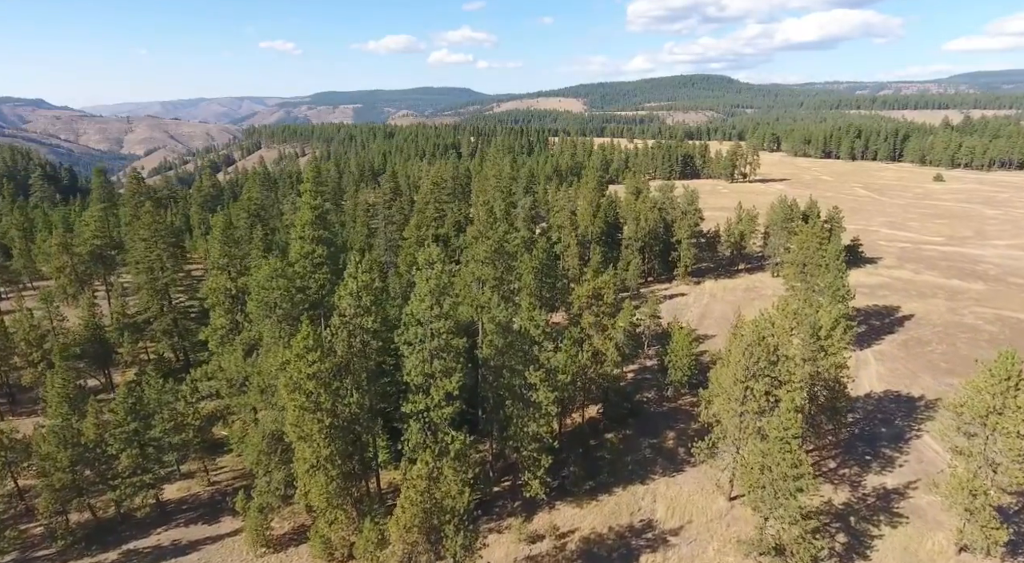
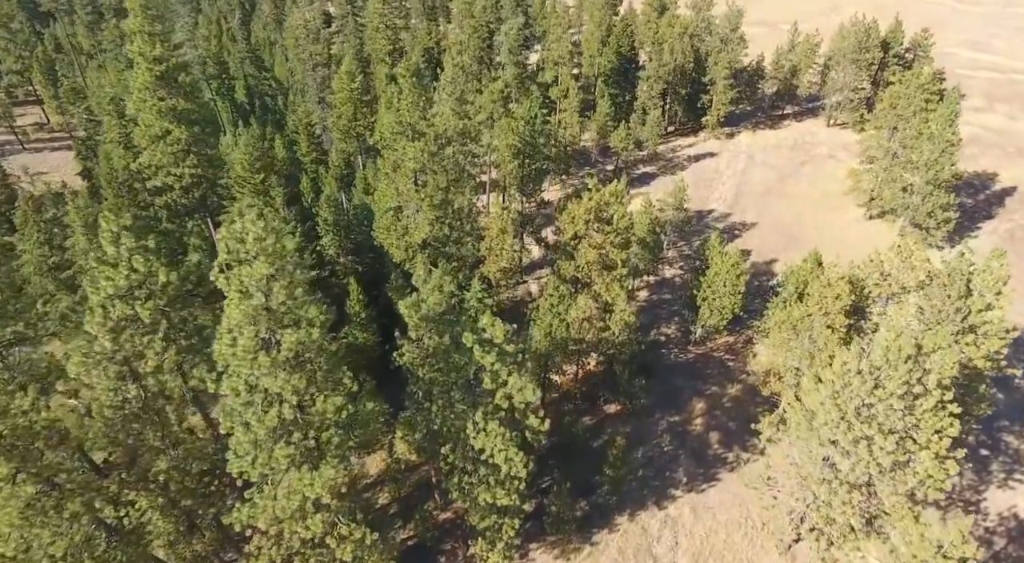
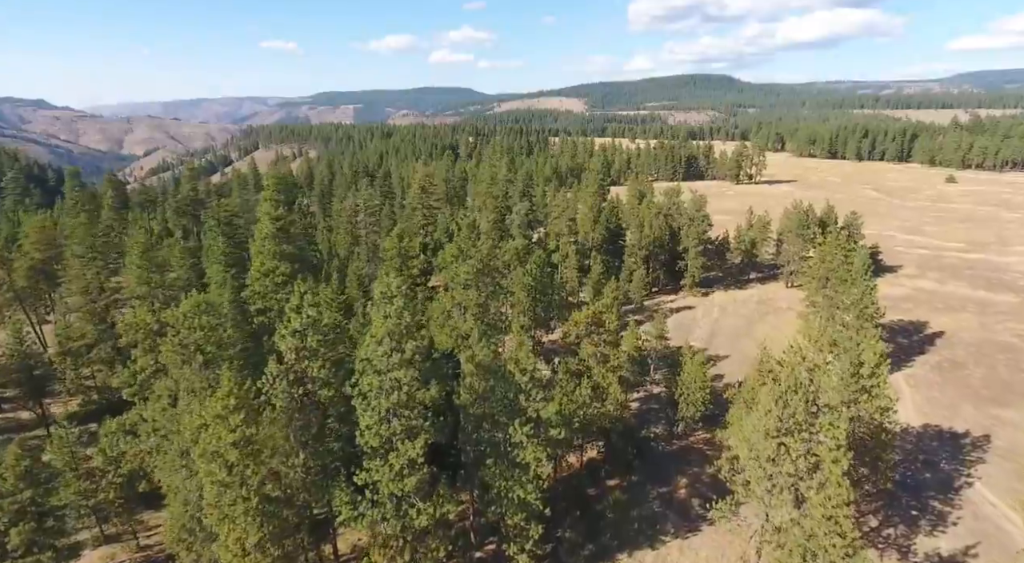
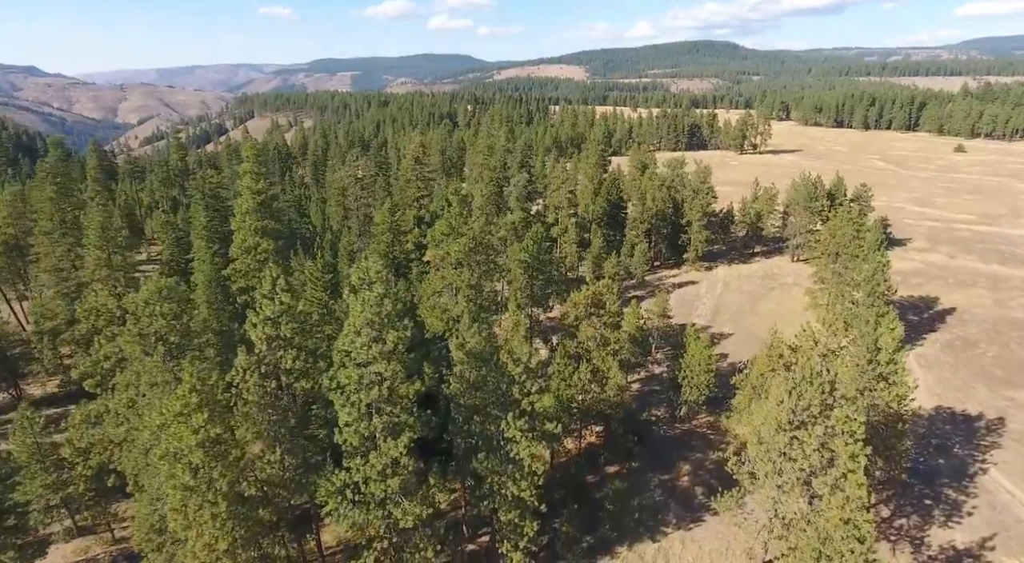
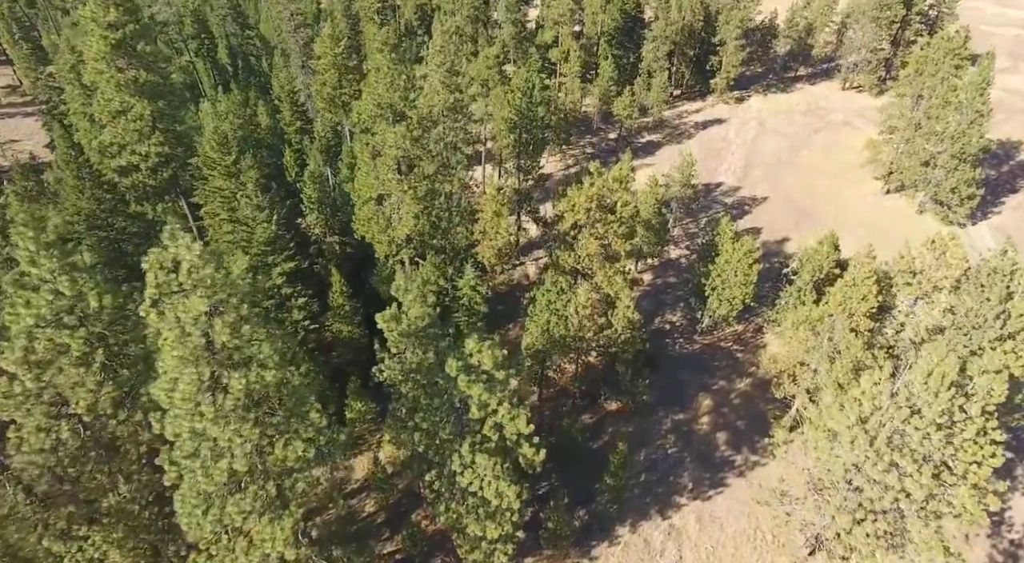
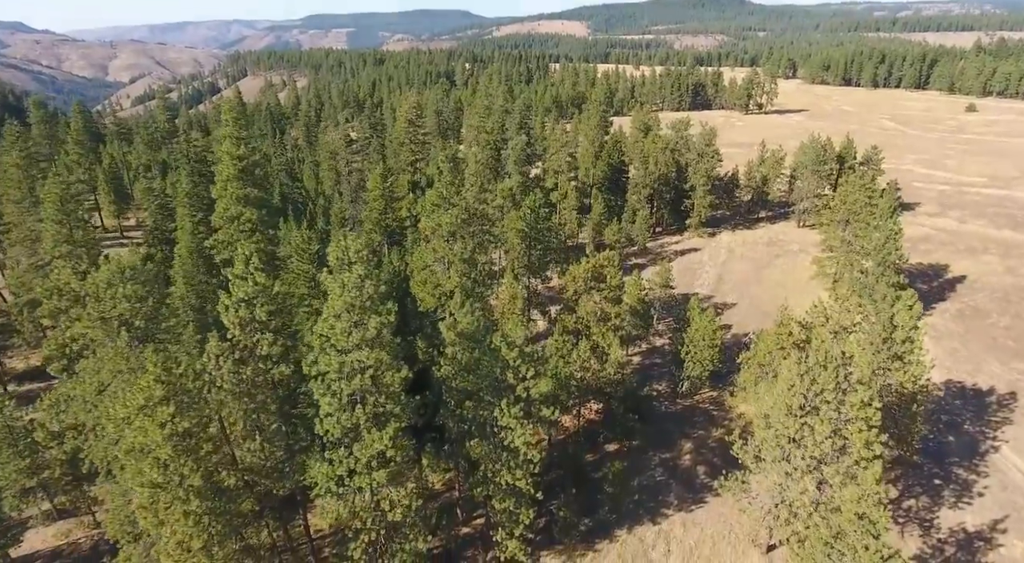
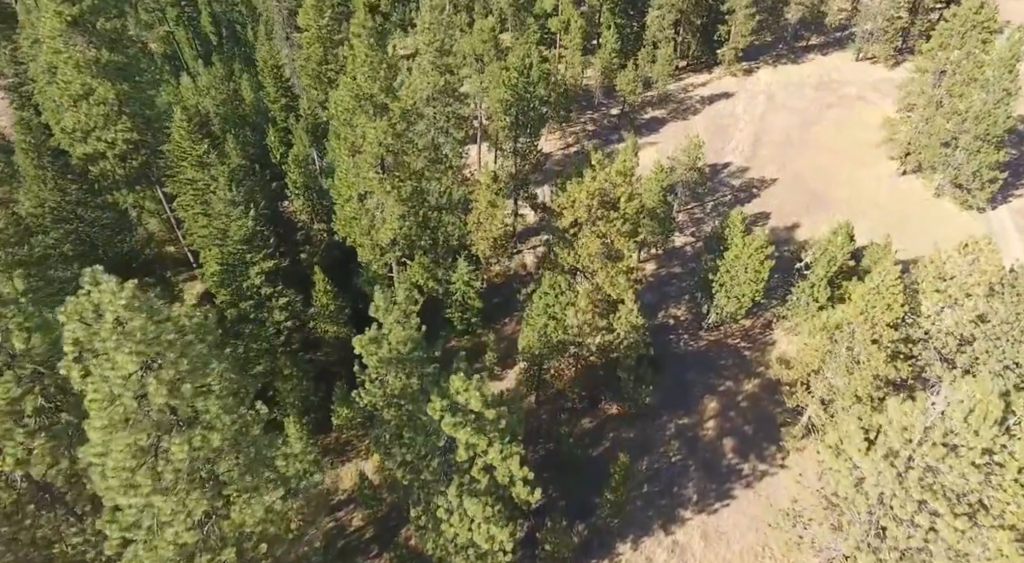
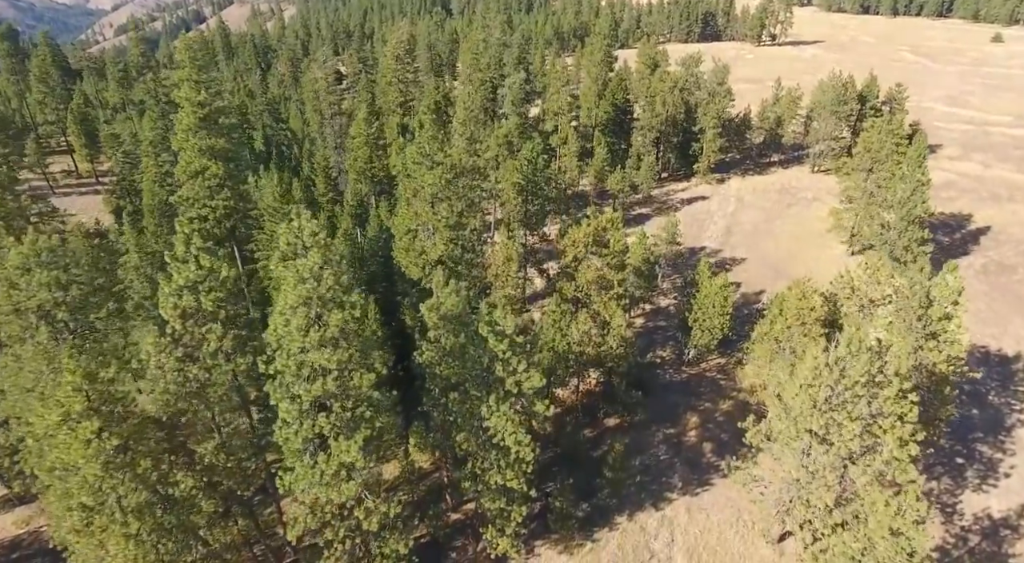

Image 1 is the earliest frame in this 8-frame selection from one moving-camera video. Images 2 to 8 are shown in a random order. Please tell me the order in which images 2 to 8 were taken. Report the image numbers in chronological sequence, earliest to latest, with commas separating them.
3, 4, 6, 8, 2, 5, 7
